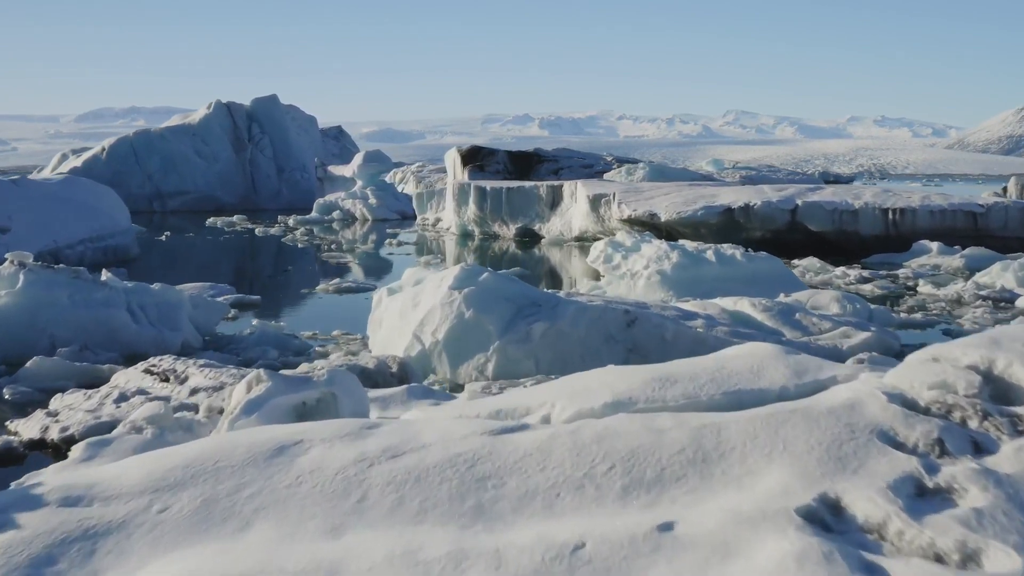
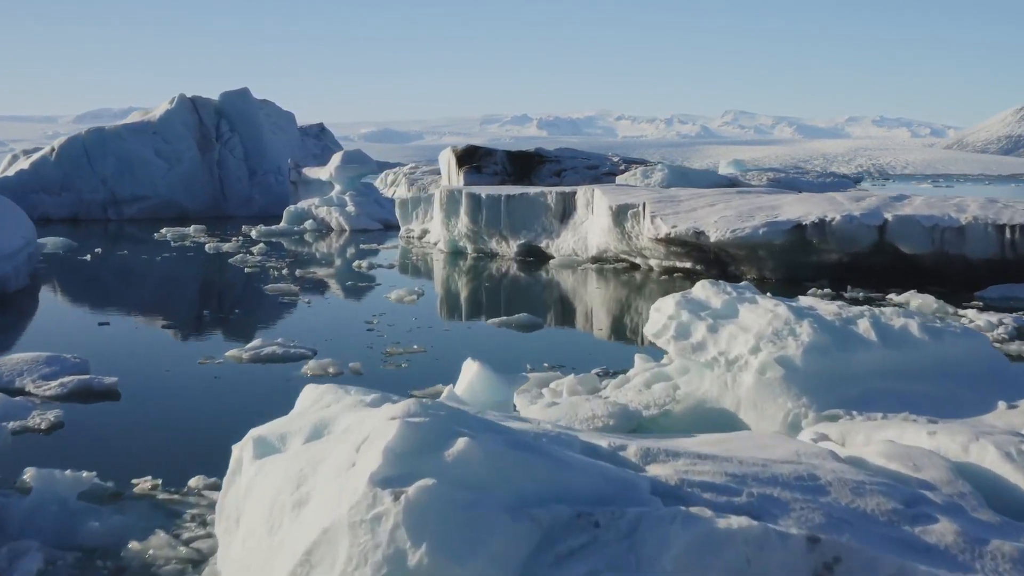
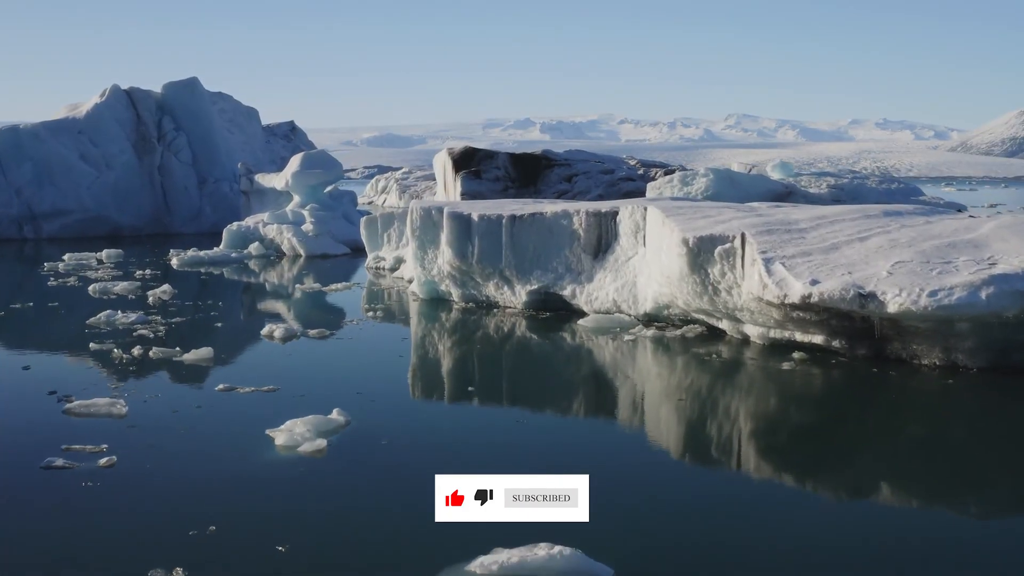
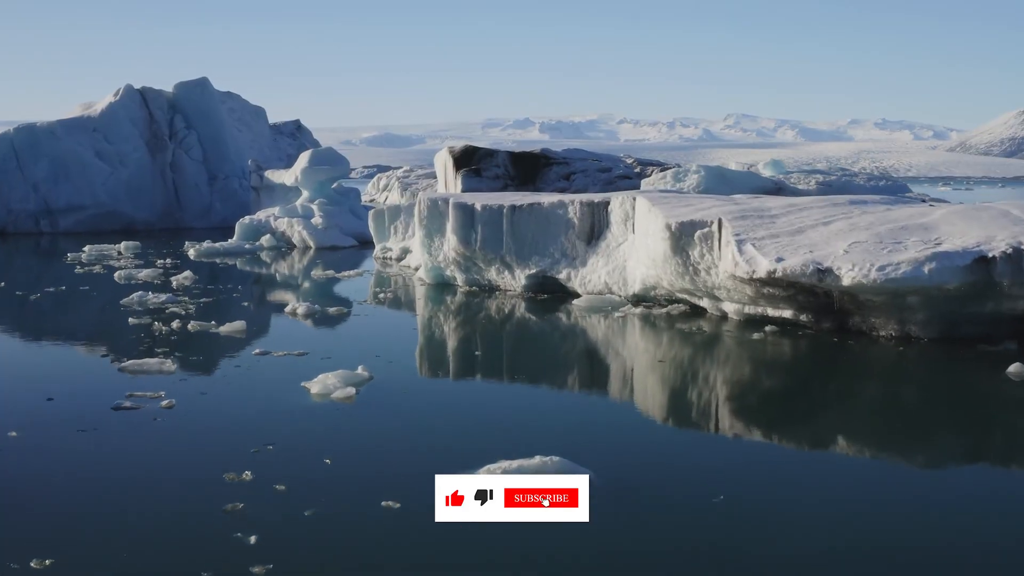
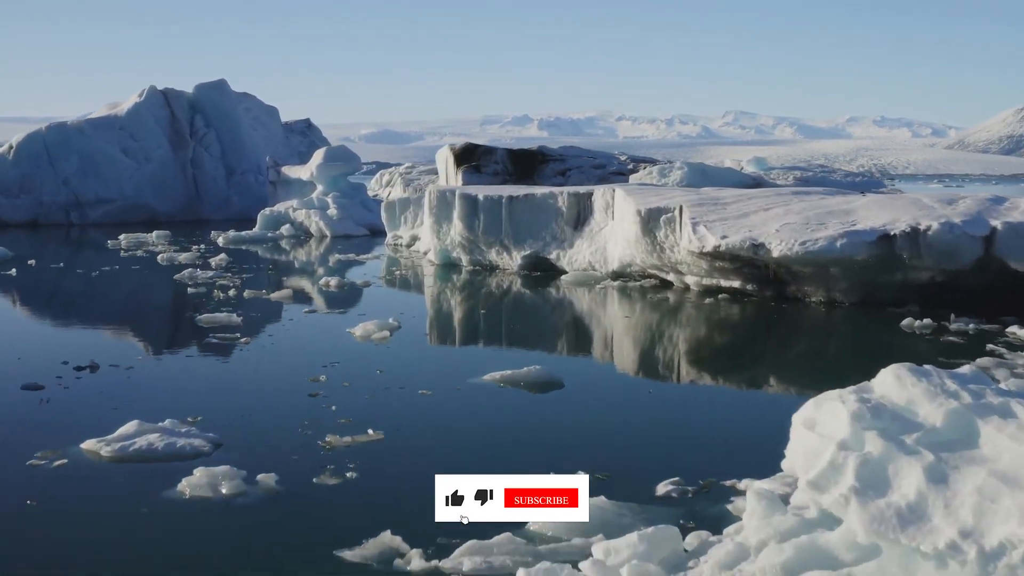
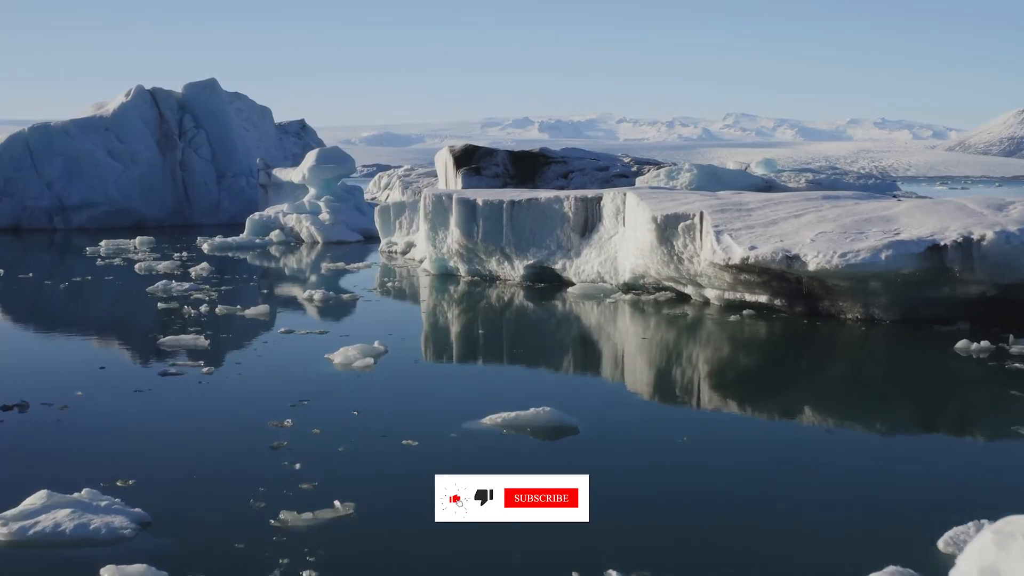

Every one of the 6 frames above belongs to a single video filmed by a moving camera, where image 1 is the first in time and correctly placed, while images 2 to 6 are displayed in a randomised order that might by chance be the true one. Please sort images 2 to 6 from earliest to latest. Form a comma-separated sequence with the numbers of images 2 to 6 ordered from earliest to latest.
2, 5, 6, 4, 3
